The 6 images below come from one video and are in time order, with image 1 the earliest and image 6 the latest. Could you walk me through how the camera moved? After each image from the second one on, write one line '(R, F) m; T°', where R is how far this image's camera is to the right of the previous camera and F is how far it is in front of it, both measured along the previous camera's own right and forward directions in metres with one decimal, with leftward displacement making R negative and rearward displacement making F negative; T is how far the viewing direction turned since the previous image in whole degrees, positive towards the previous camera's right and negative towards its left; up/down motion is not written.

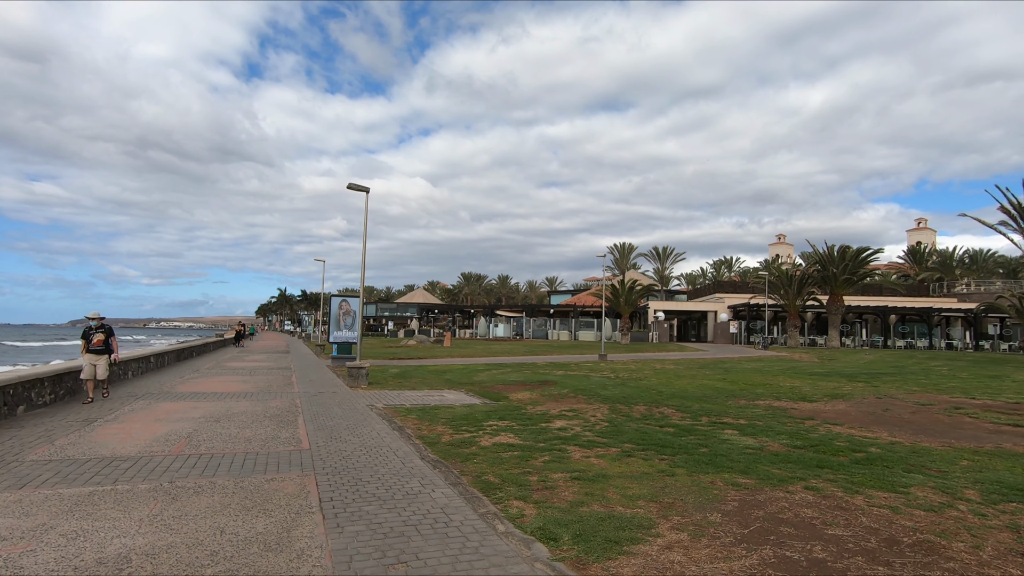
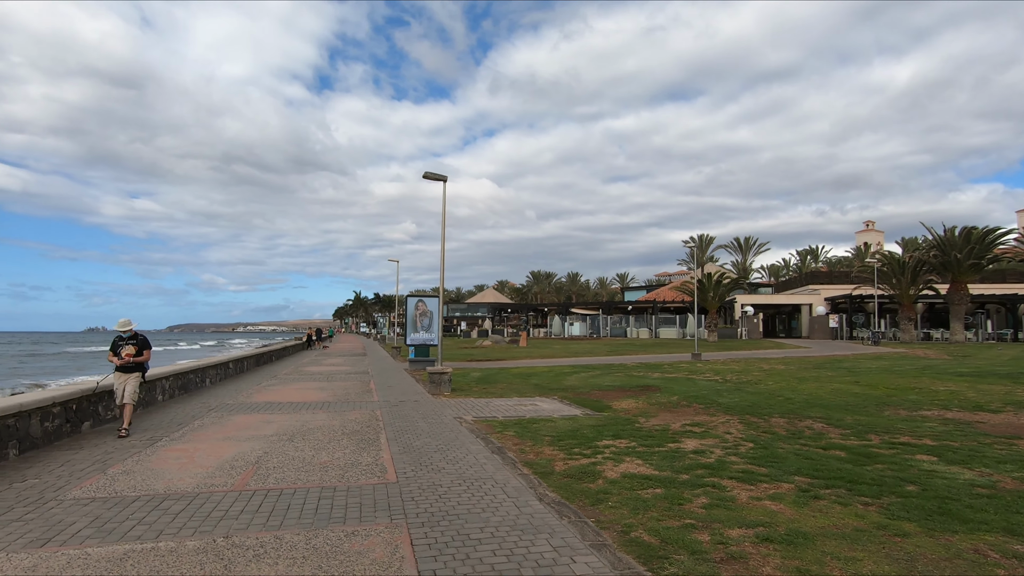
(-0.7, +1.6) m; -7°
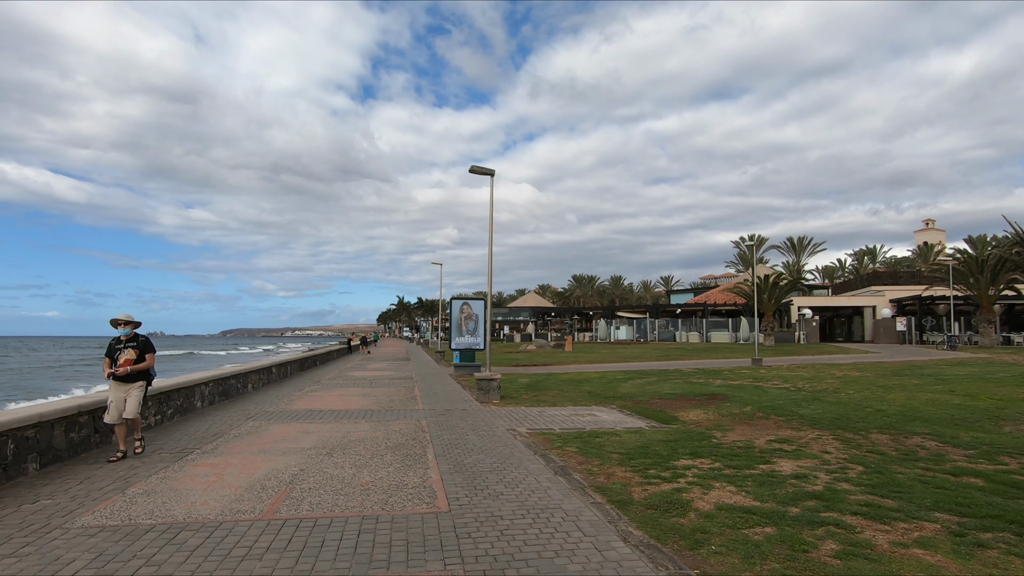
(-0.3, +0.9) m; -4°
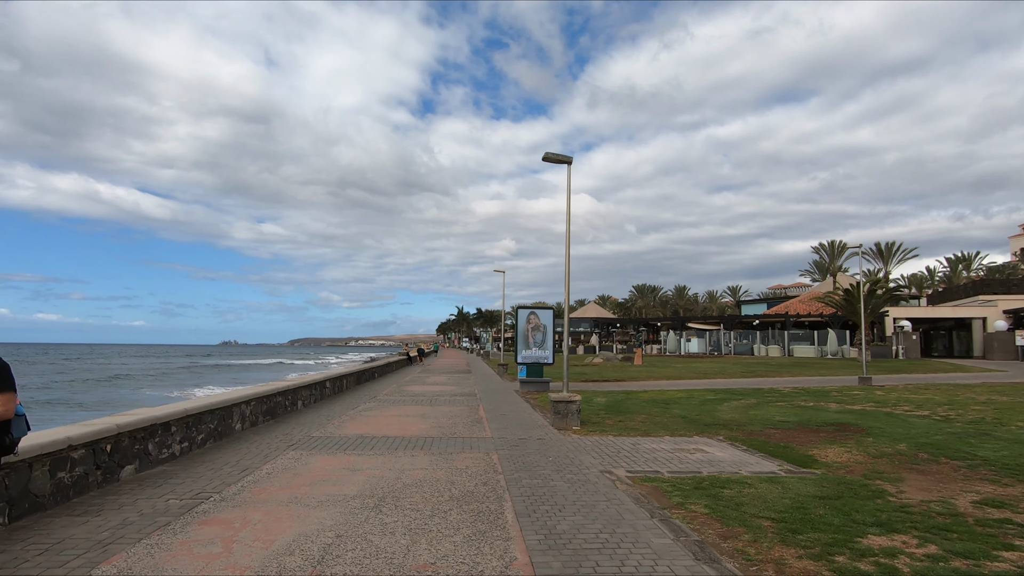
(-0.5, +1.9) m; -6°
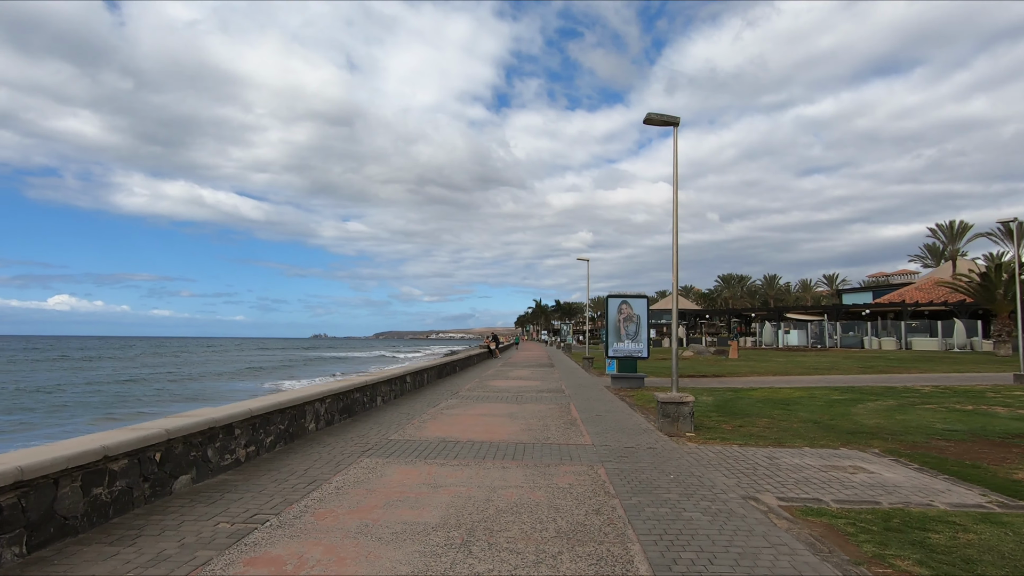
(-0.4, +1.4) m; -7°
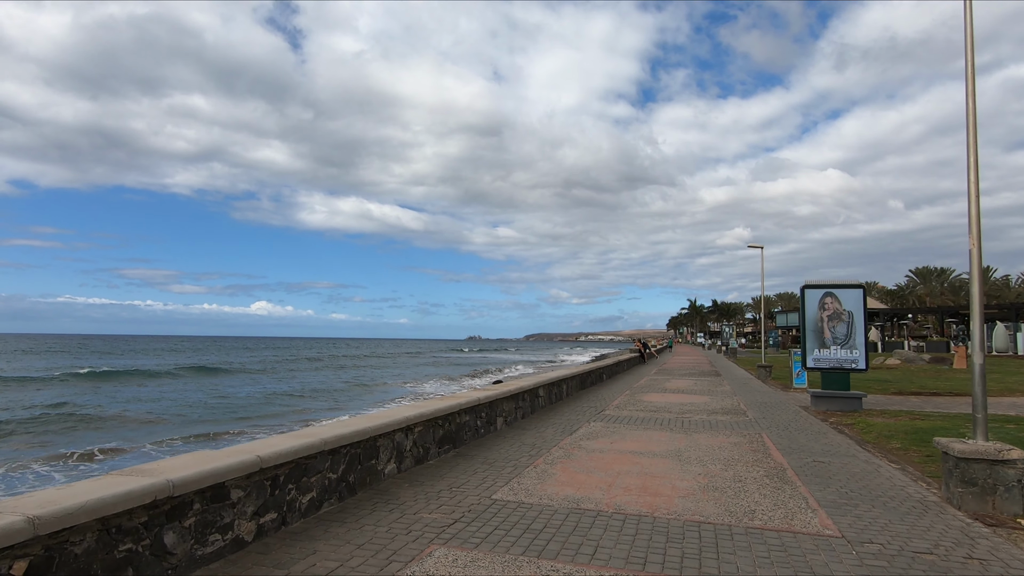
(-0.2, +3.3) m; -14°
